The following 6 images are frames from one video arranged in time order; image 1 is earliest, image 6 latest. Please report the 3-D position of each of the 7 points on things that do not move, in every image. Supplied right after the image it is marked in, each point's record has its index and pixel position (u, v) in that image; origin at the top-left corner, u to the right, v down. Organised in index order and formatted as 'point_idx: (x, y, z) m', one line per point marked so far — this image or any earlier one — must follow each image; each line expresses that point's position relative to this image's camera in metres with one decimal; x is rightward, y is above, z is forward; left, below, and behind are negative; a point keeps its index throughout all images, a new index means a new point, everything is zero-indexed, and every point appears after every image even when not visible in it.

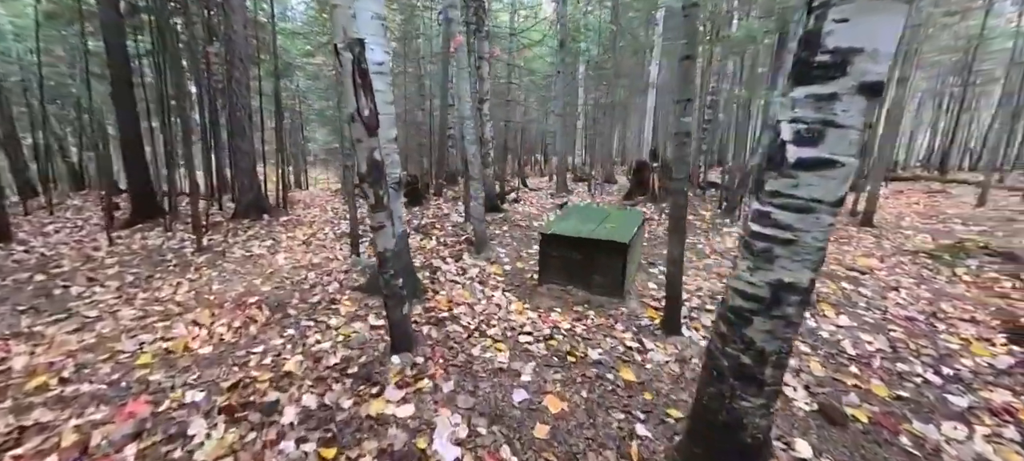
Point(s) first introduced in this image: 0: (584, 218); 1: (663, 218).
0: (+1.0, +0.2, +5.2) m
1: (+3.3, +0.2, +8.1) m
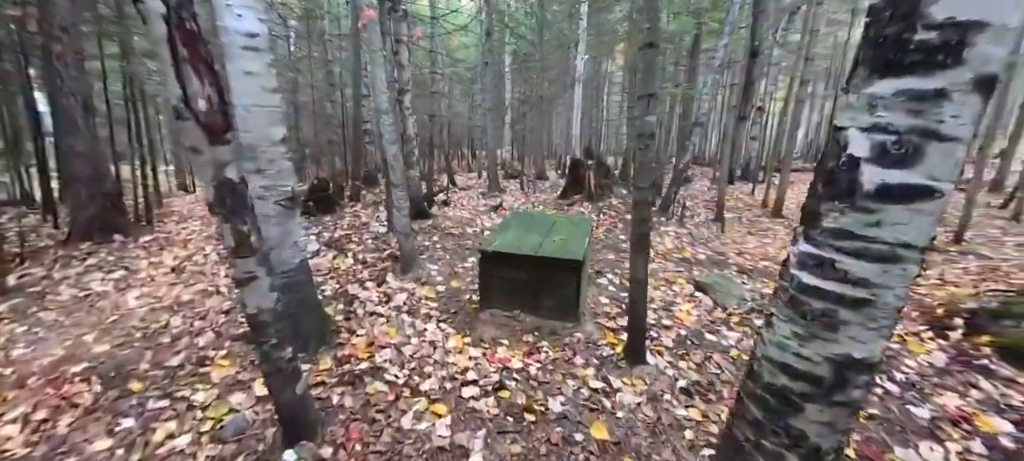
0: (+0.2, 0.0, +4.5) m
1: (+1.9, +0.2, +7.8) m
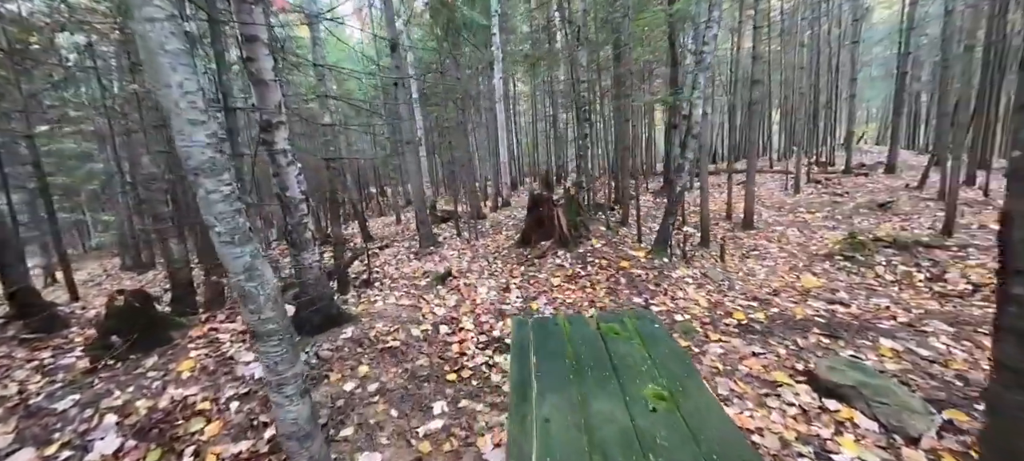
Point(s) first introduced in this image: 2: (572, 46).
0: (+0.4, -0.9, +2.2) m
1: (+1.3, -0.7, +5.8) m
2: (+1.7, +5.4, +10.8) m
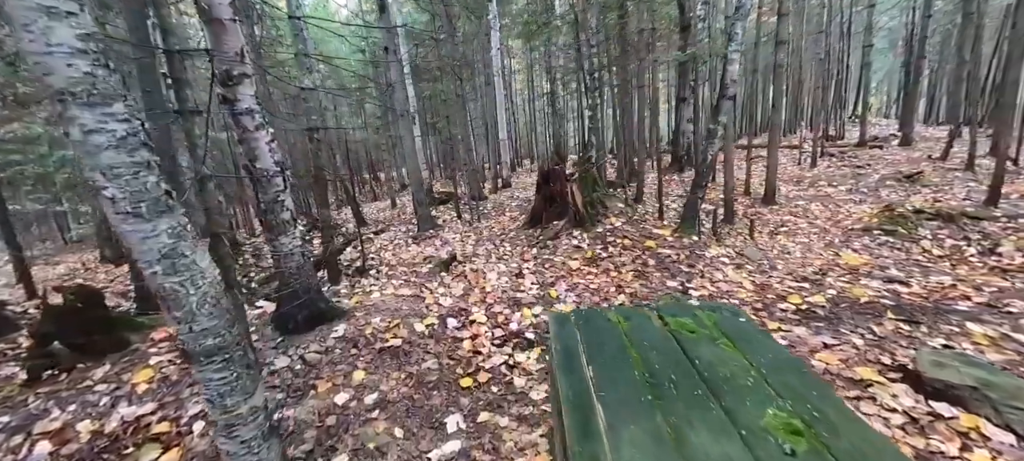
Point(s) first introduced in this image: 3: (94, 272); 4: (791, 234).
0: (+0.6, -0.7, +1.5) m
1: (+1.4, -0.3, +5.1) m
2: (+1.7, +5.9, +9.9) m
3: (-9.9, -1.0, +8.8) m
4: (+5.1, -0.1, +6.9) m
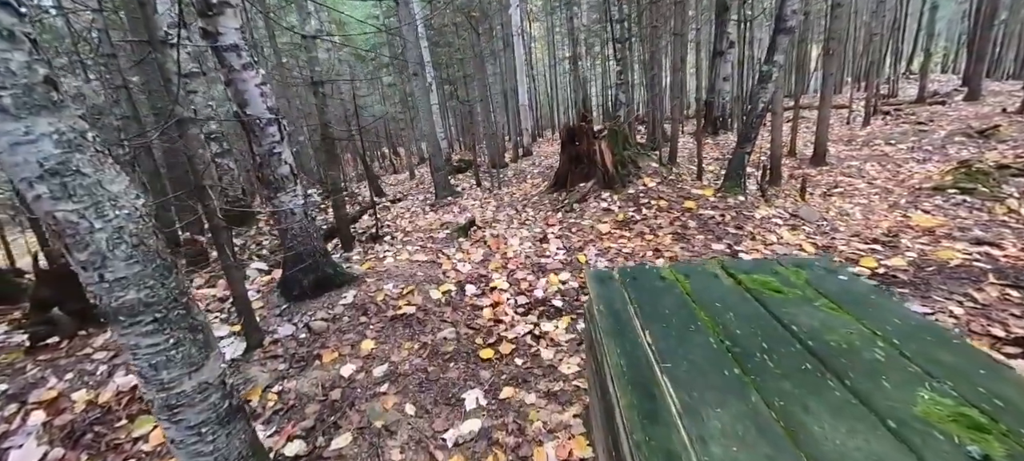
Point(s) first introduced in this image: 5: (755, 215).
0: (+0.7, -0.5, +1.1) m
1: (+1.7, +0.2, +4.6) m
2: (+2.2, +6.7, +9.0) m
3: (-9.4, -0.3, +8.9) m
4: (+5.5, +0.6, +6.1) m
5: (+2.9, +0.2, +4.5) m
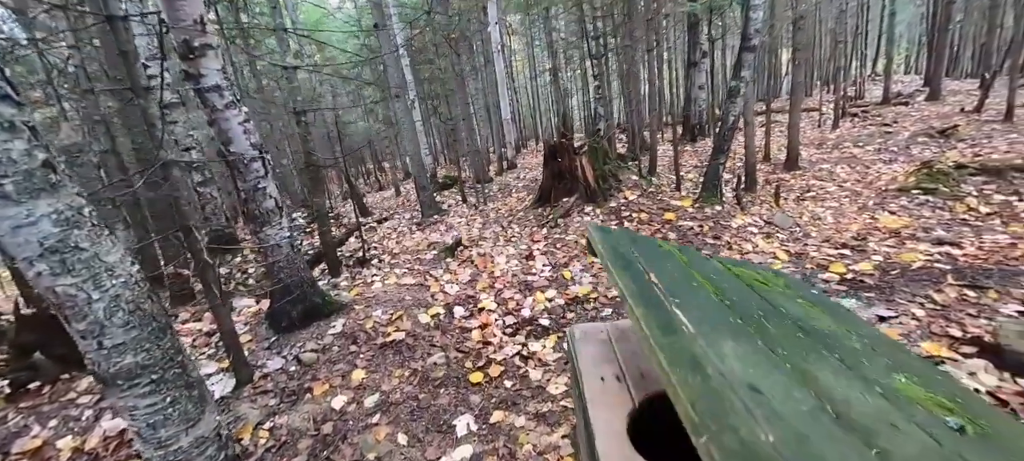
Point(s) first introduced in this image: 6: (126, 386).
0: (+0.7, -0.6, +1.2) m
1: (+1.6, 0.0, +4.7) m
2: (+1.6, +6.4, +9.3) m
3: (-9.7, -1.1, +8.7) m
4: (+5.3, +0.5, +6.4) m
5: (+2.8, +0.1, +4.7) m
6: (-1.2, -0.4, +1.2) m
